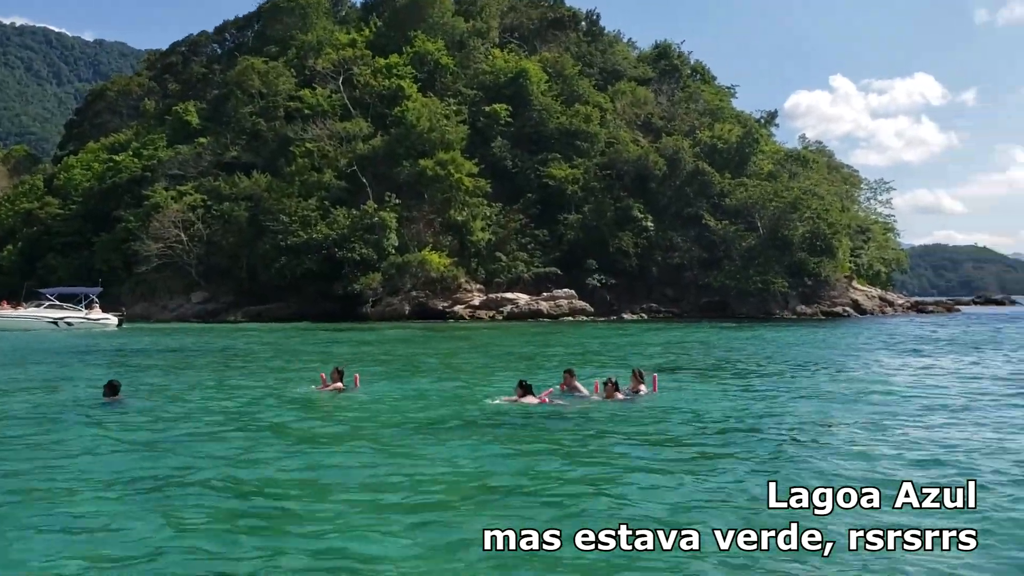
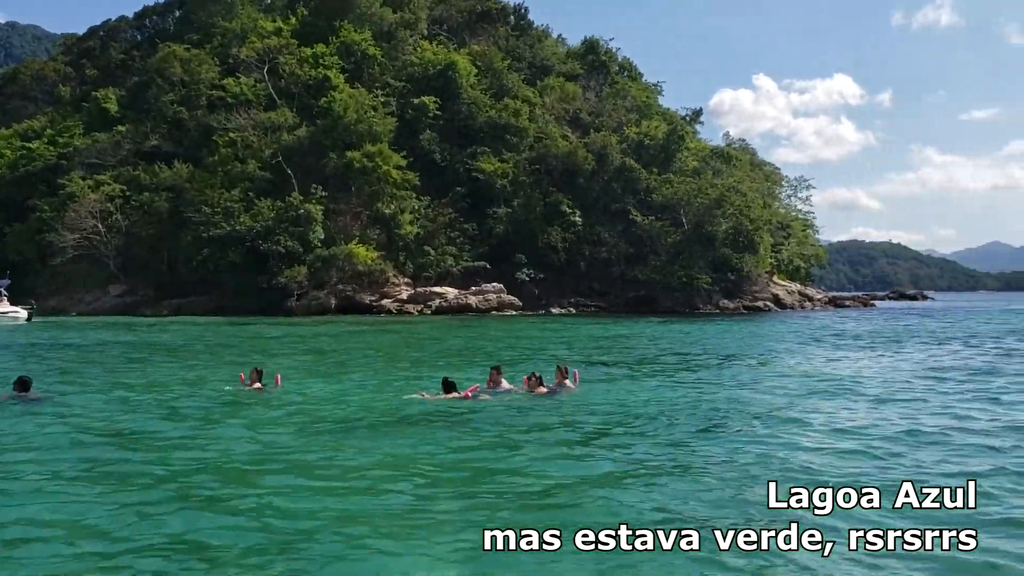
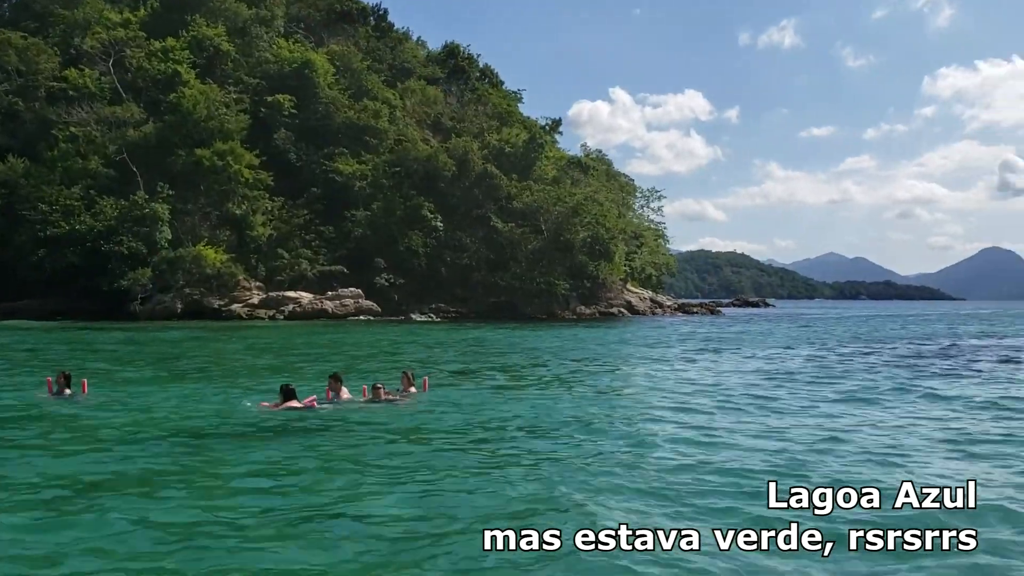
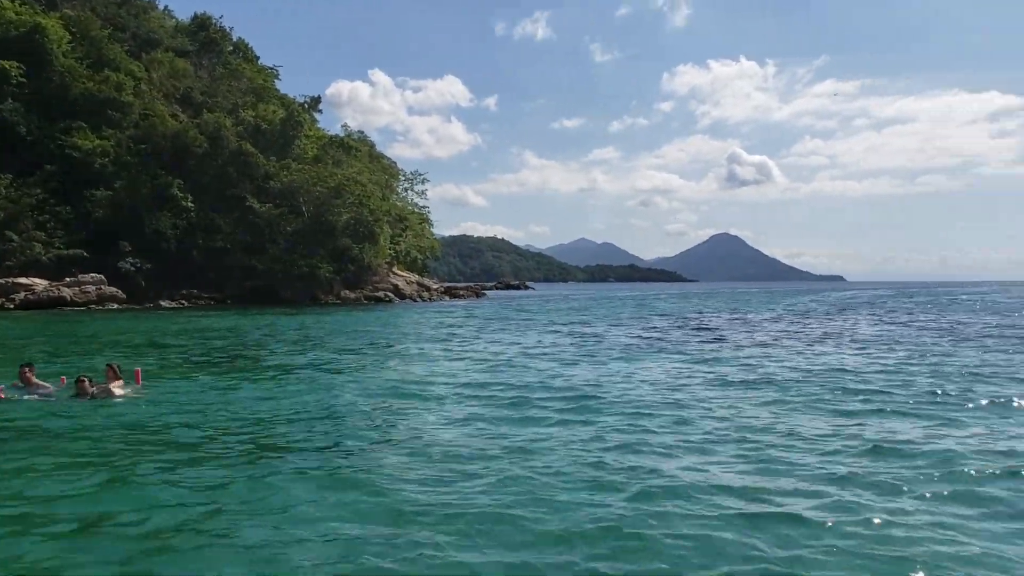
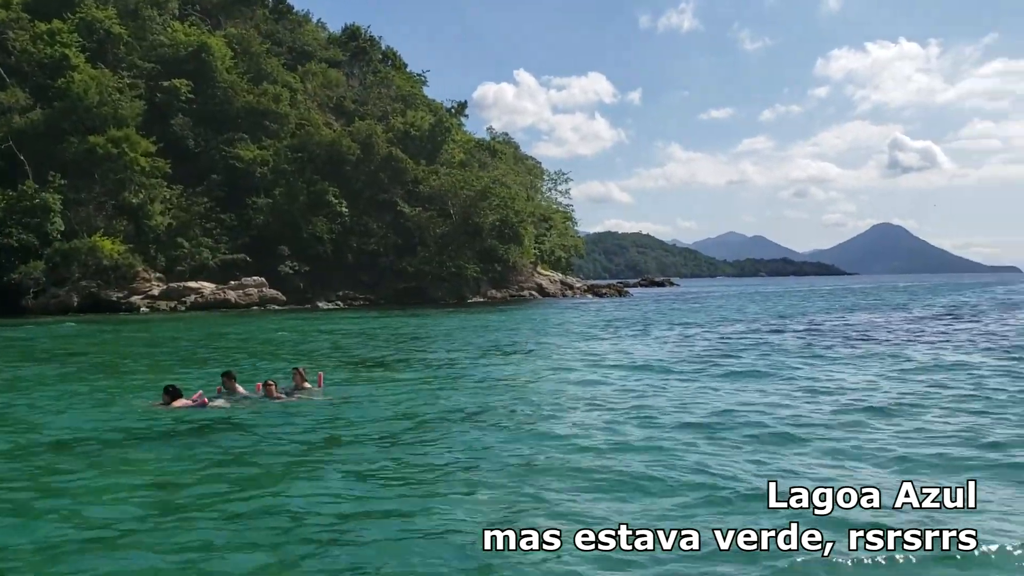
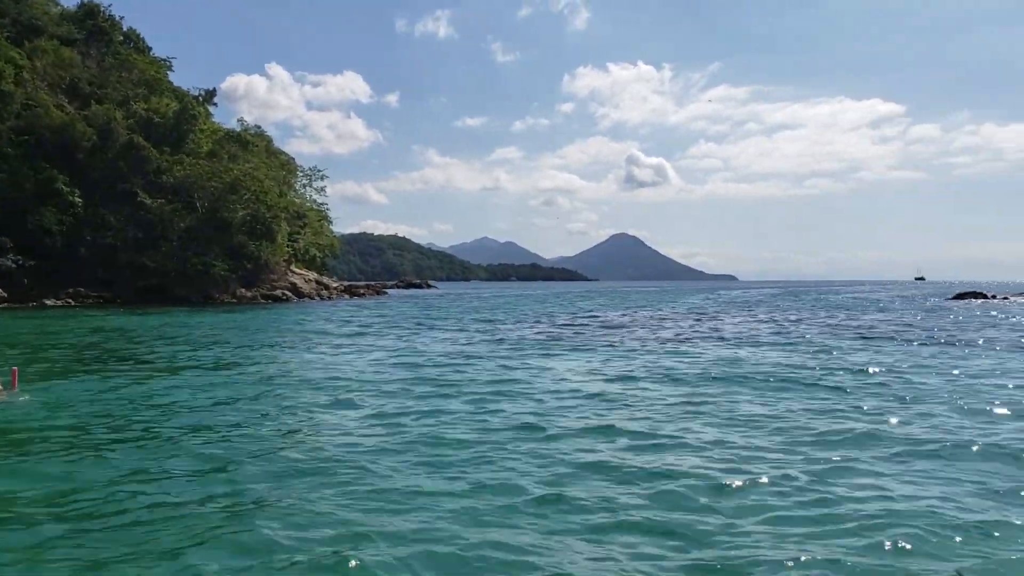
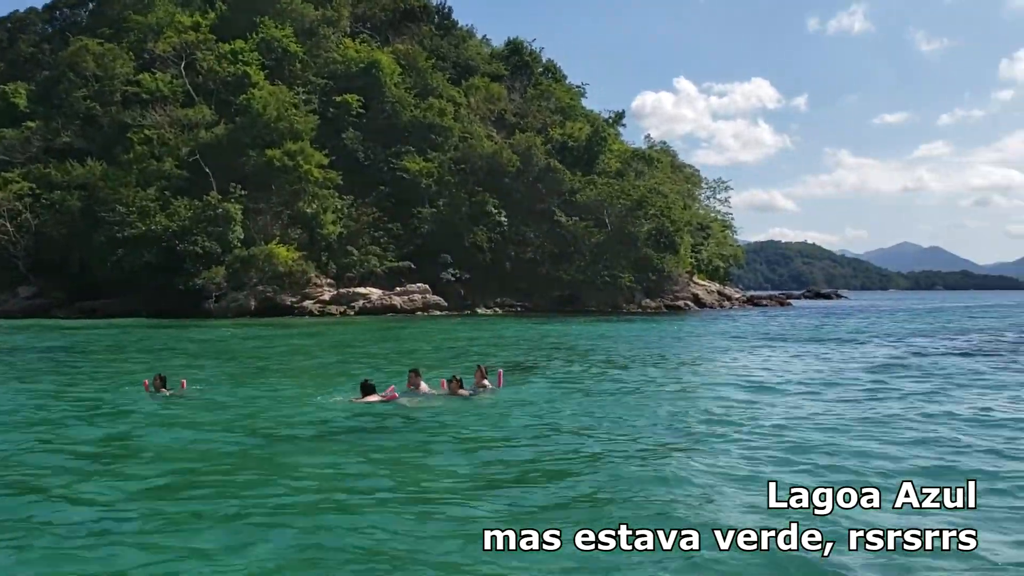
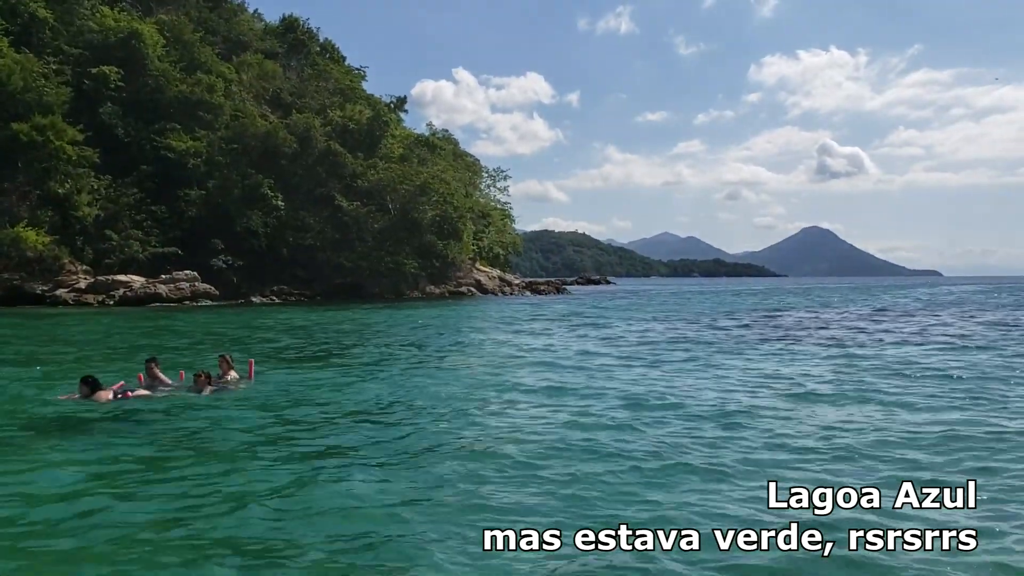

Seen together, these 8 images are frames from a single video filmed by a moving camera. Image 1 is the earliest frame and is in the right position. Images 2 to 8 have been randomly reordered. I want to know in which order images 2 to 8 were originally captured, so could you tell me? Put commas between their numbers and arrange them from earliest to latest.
2, 7, 3, 5, 8, 4, 6
